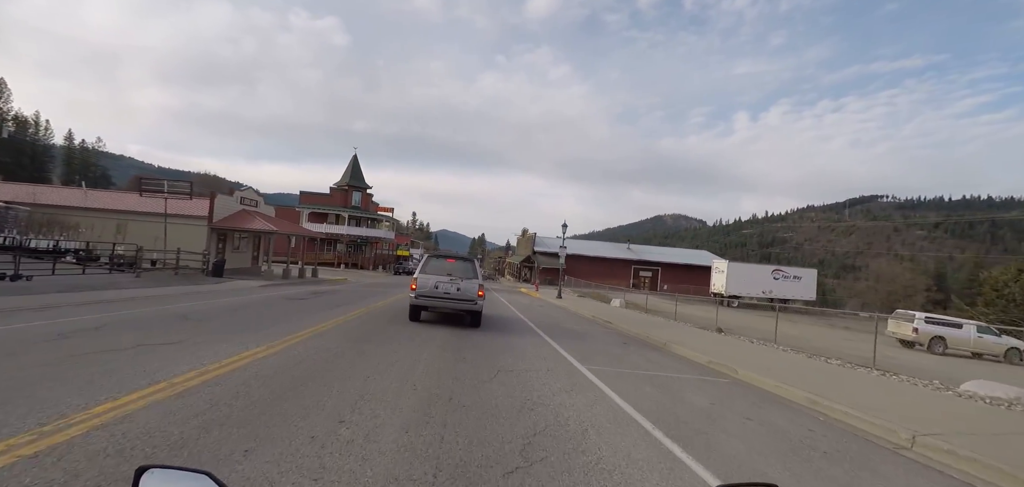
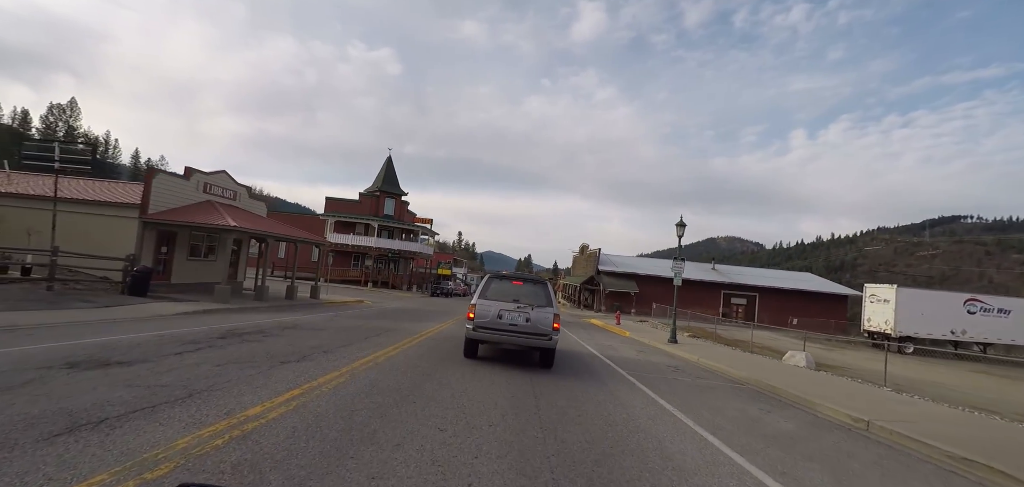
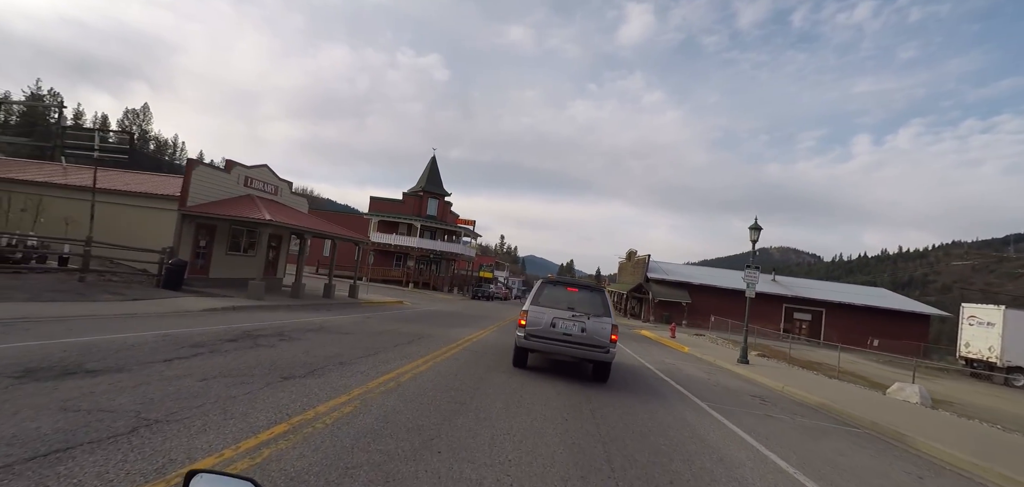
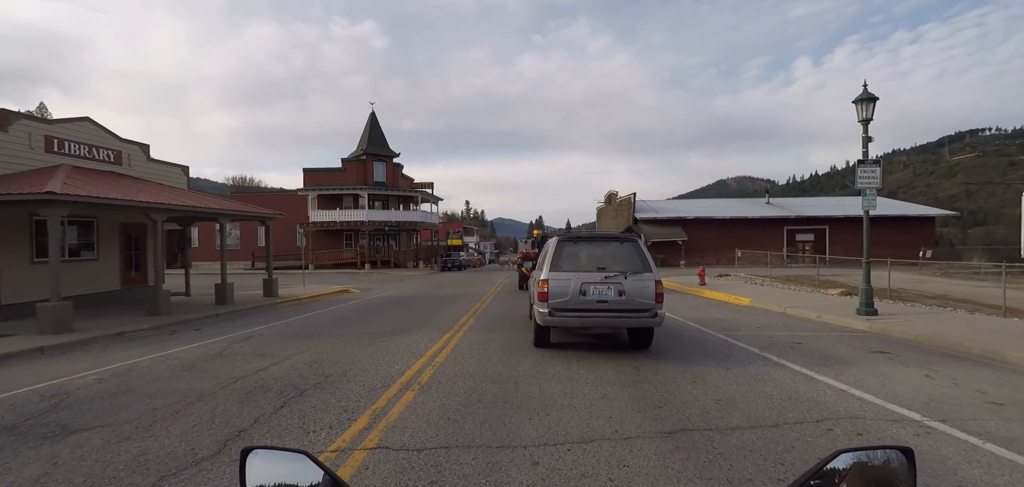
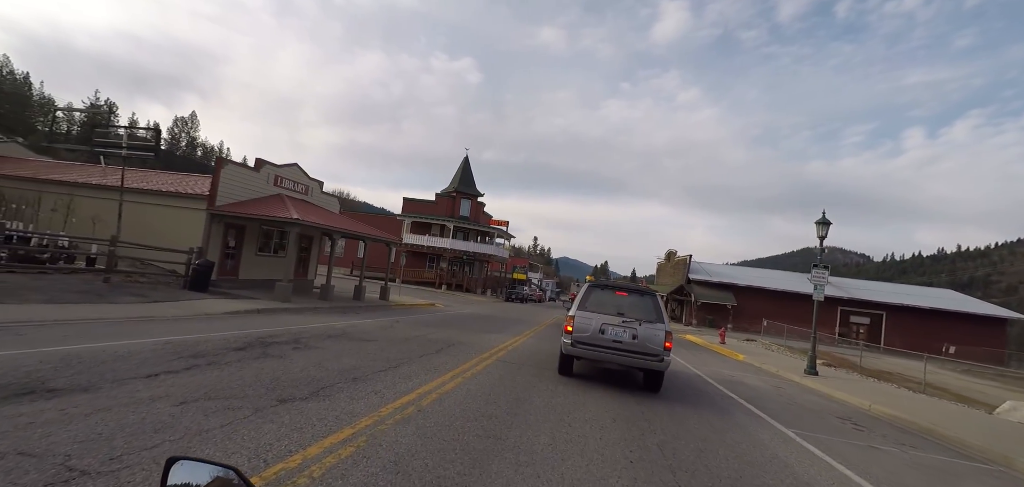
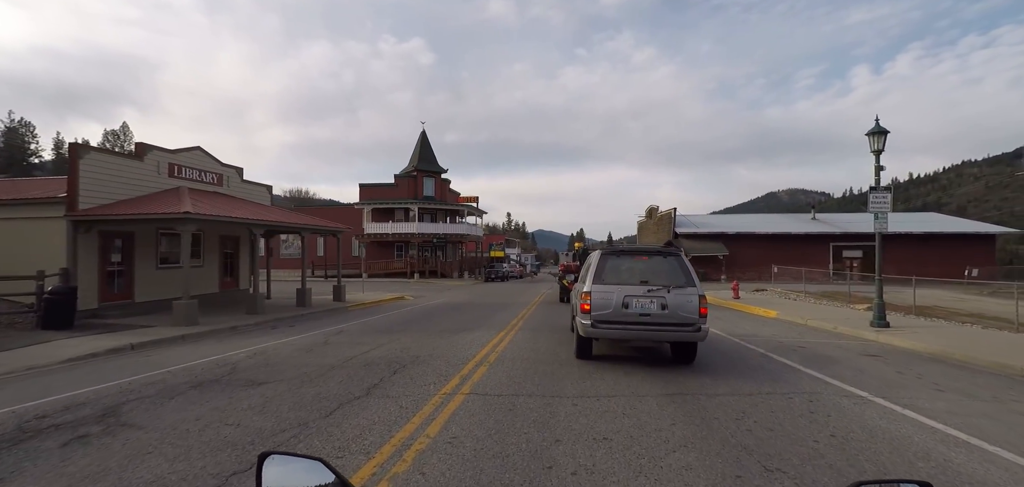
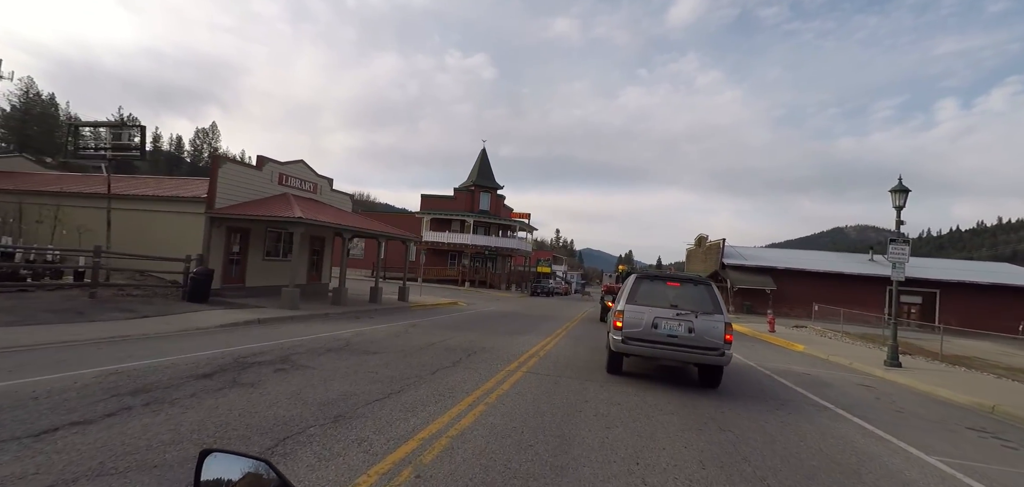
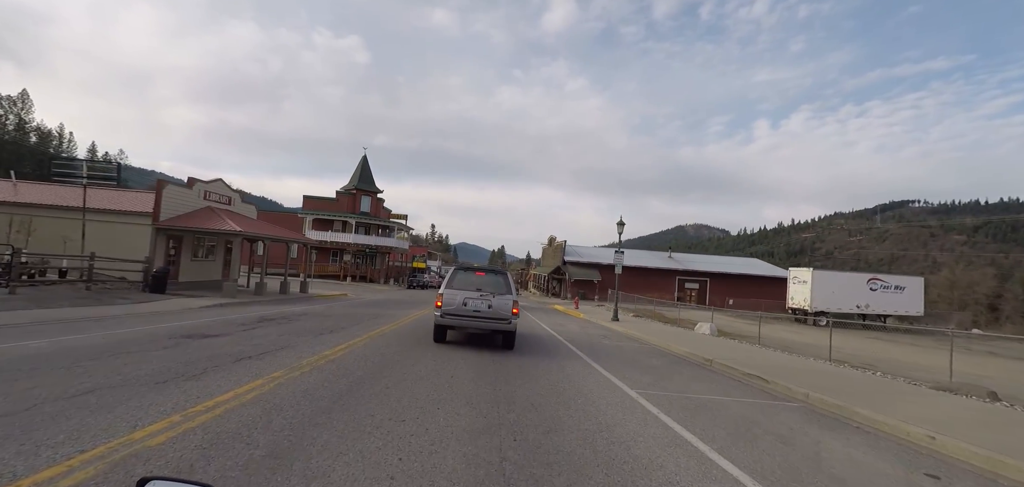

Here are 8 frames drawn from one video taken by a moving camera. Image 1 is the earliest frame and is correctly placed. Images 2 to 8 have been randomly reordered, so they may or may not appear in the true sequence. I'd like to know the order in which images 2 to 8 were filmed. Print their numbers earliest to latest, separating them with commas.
8, 2, 3, 5, 7, 6, 4
